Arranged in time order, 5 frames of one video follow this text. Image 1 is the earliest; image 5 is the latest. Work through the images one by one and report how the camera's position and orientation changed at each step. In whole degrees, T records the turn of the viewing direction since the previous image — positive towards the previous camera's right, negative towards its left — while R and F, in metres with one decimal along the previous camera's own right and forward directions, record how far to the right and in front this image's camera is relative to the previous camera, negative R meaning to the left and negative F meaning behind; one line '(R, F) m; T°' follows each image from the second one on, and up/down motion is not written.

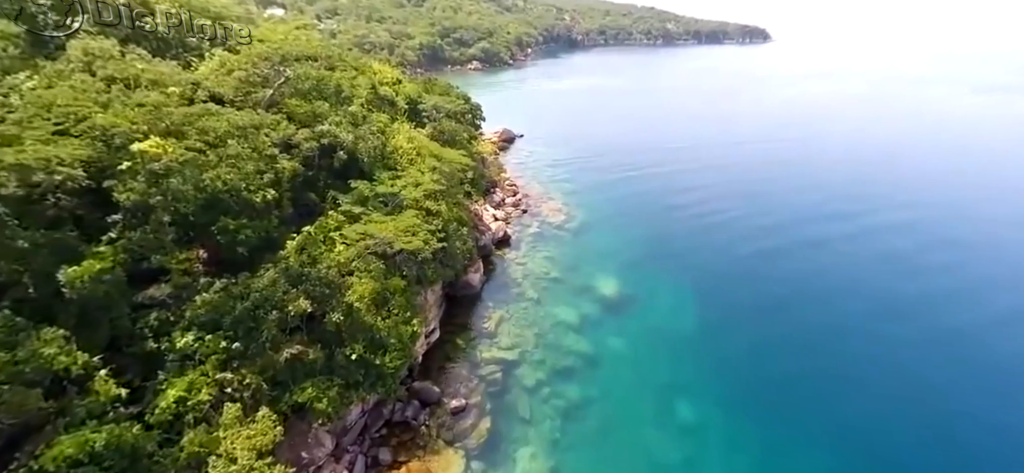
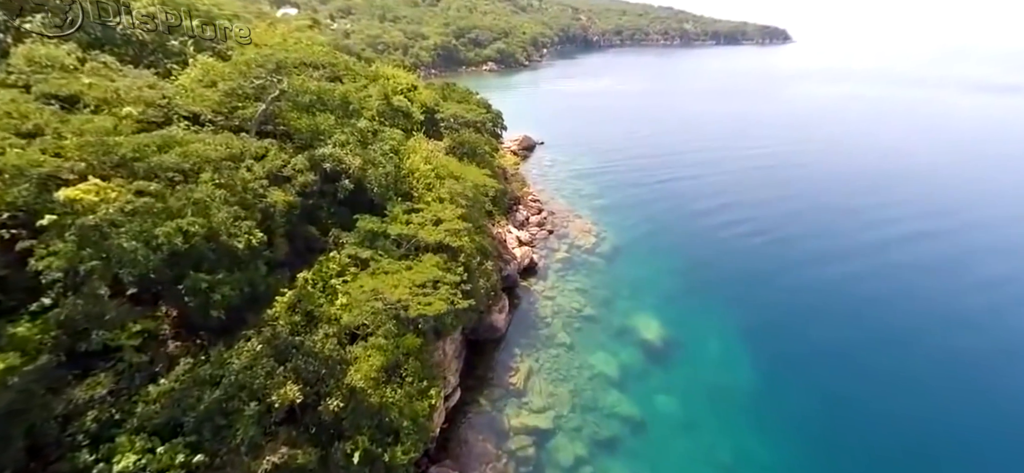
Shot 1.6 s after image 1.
(-1.1, +4.0) m; -1°
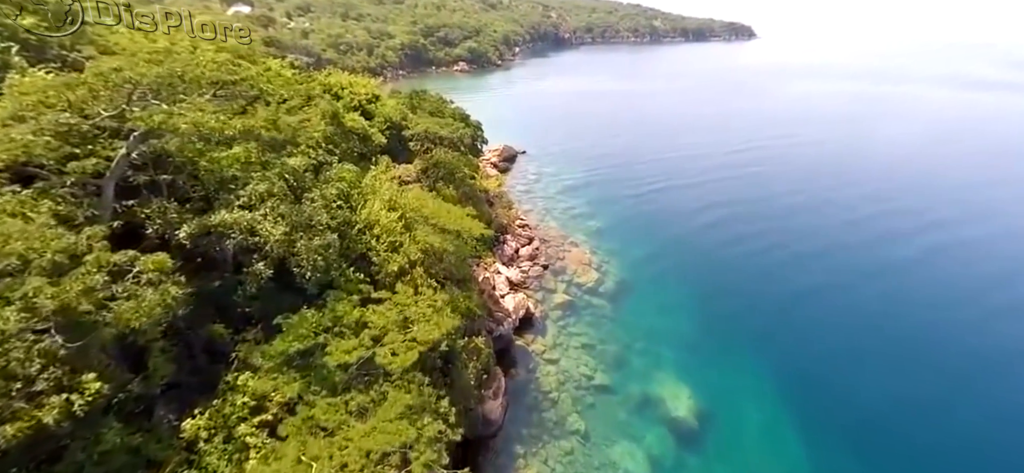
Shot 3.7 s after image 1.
(-0.8, +6.3) m; +3°
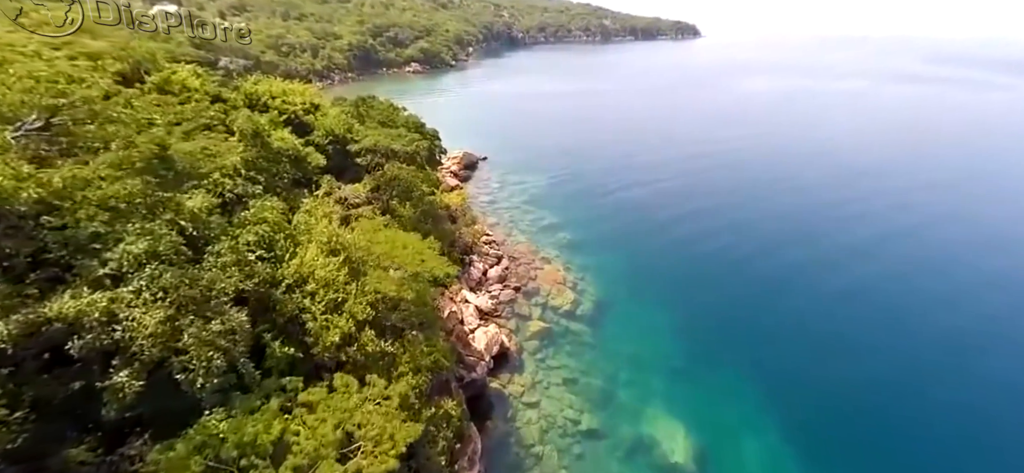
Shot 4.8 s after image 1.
(-0.3, +3.3) m; +5°
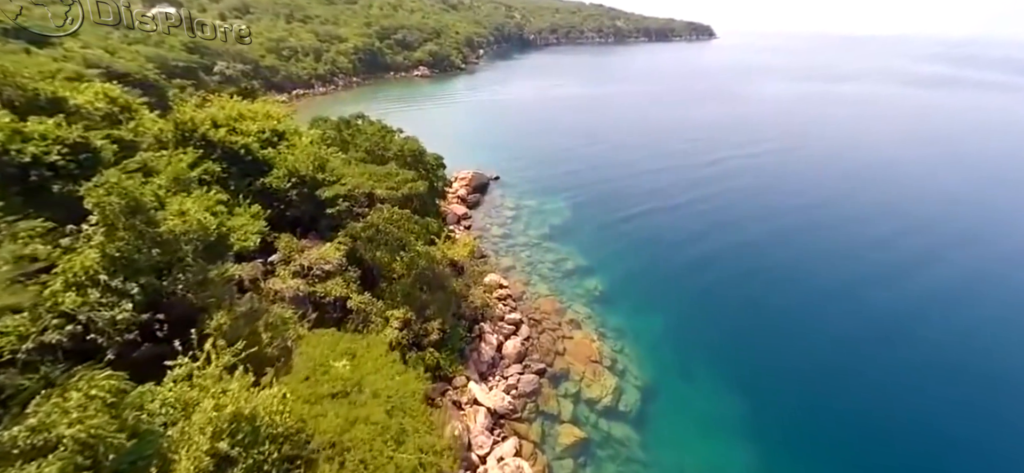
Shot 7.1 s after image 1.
(-0.7, +7.0) m; -1°
